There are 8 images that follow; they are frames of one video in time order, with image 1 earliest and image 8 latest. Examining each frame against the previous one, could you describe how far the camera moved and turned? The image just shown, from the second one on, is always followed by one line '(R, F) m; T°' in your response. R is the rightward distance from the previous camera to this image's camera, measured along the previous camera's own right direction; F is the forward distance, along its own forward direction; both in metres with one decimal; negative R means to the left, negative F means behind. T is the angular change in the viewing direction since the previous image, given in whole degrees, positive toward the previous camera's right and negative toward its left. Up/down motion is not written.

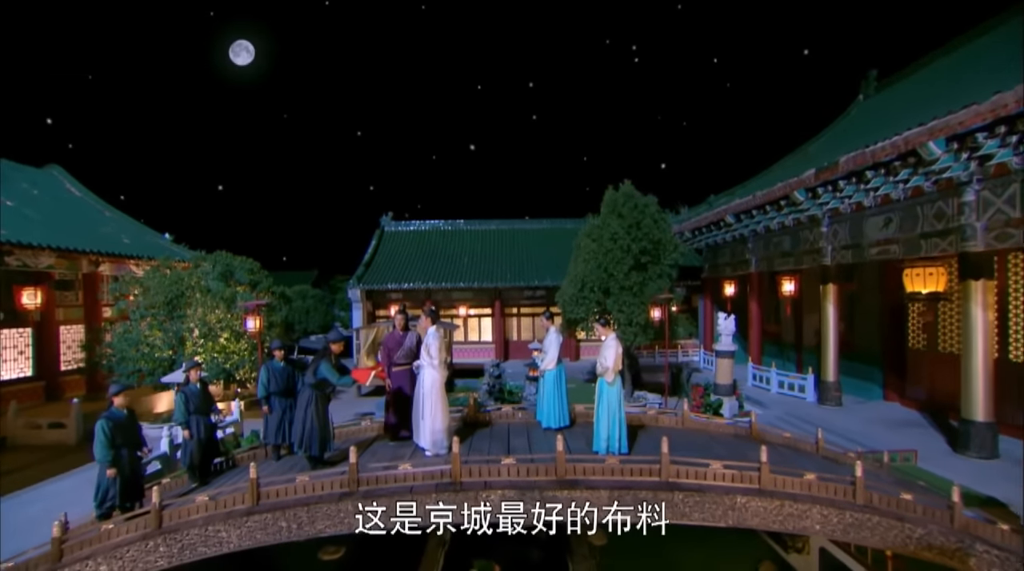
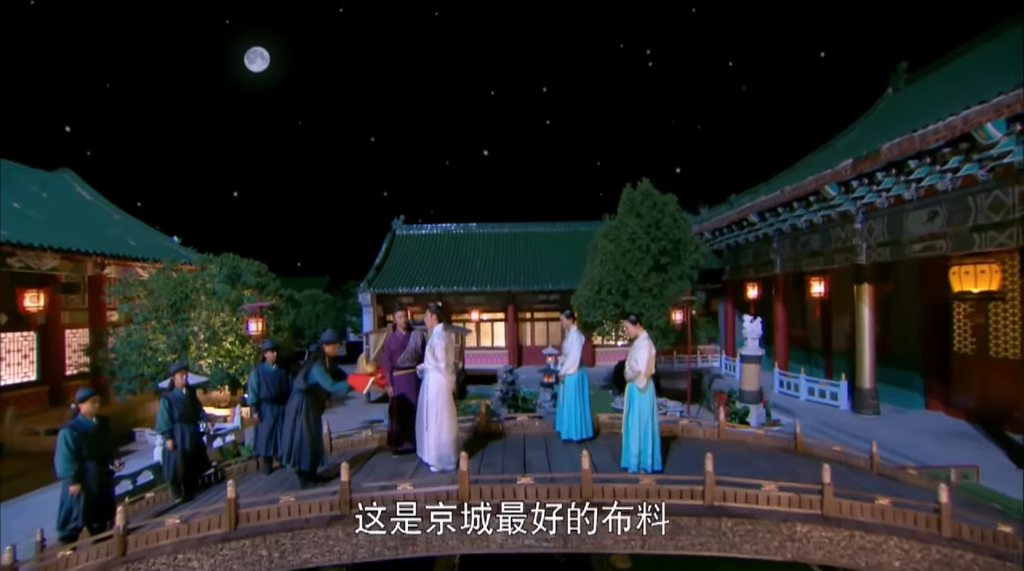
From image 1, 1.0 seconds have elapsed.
(0.0, +0.4) m; -1°
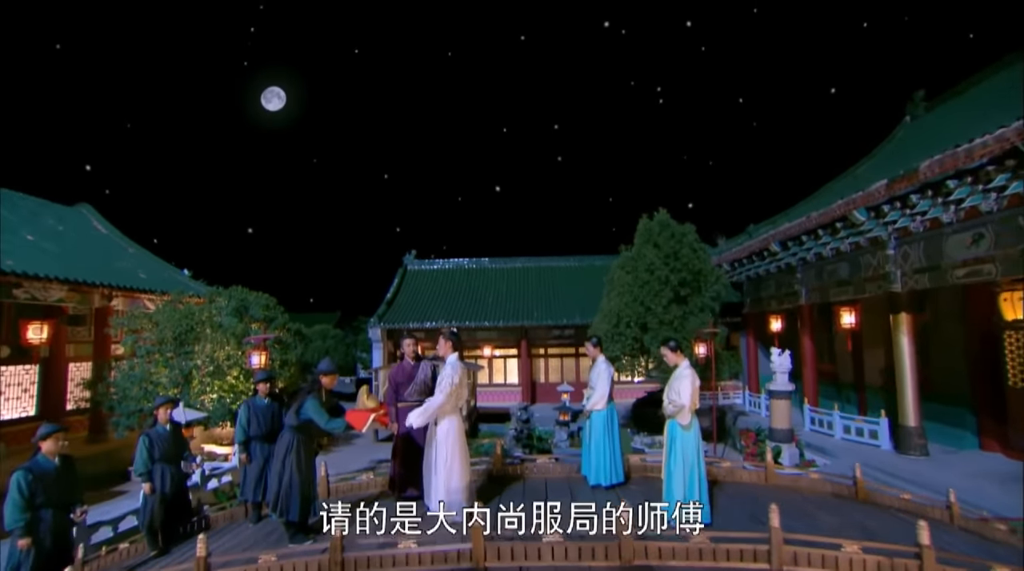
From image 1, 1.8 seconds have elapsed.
(0.0, +0.4) m; -1°
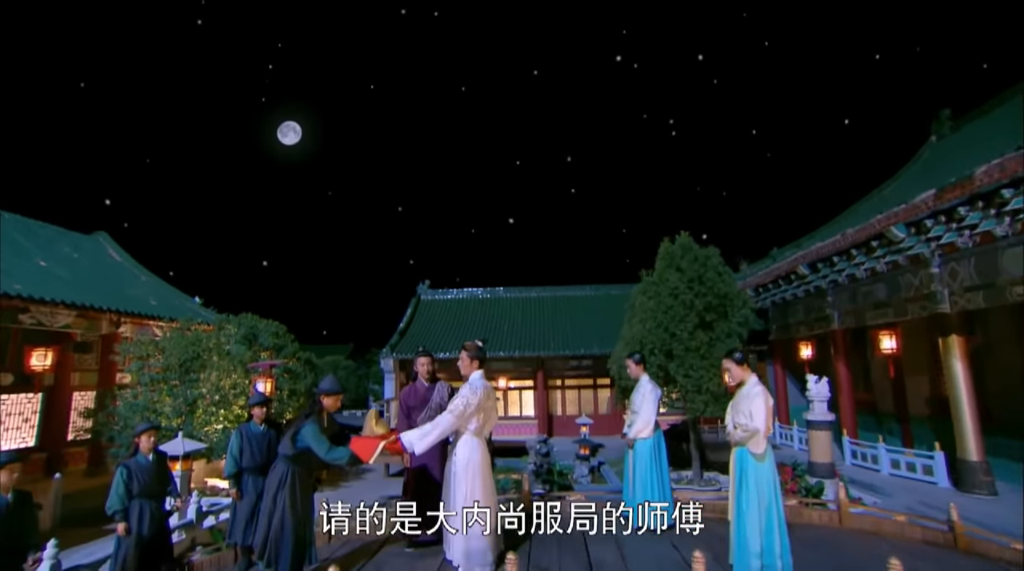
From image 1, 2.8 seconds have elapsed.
(-0.1, +0.4) m; -1°
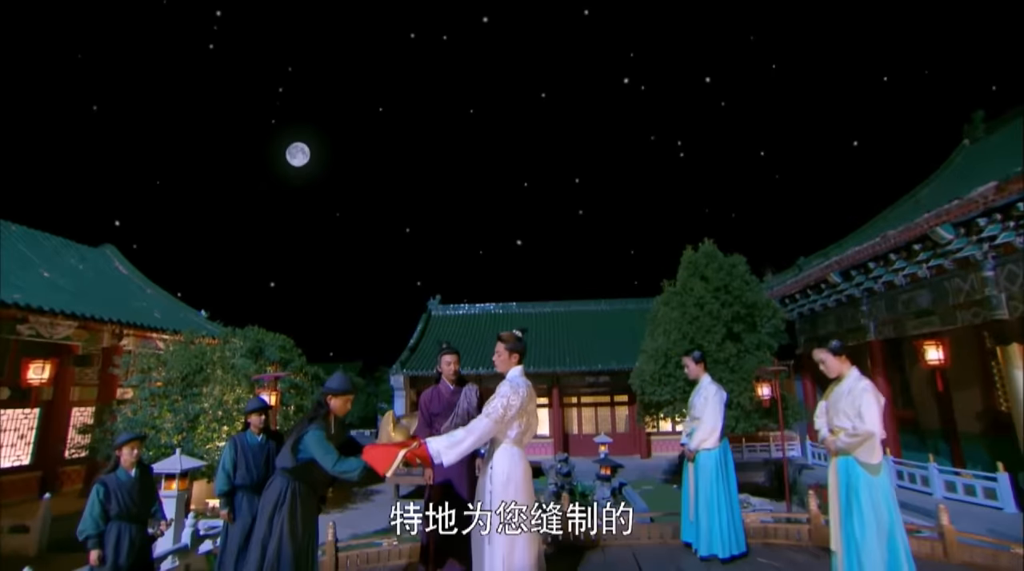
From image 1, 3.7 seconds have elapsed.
(-0.1, +0.4) m; -1°
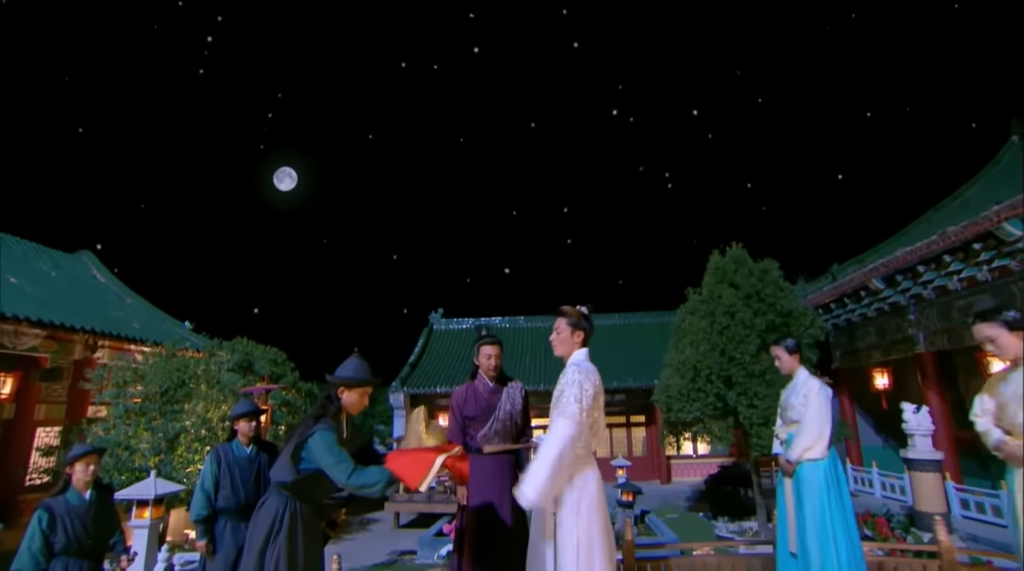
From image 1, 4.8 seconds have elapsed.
(-0.4, +0.7) m; +1°
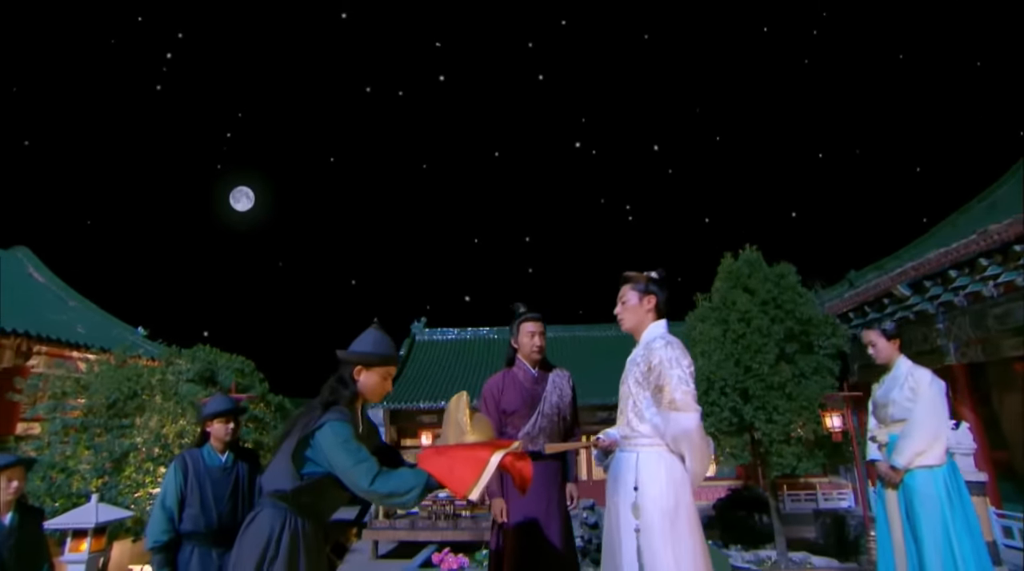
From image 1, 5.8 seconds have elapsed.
(-0.5, +0.7) m; +4°
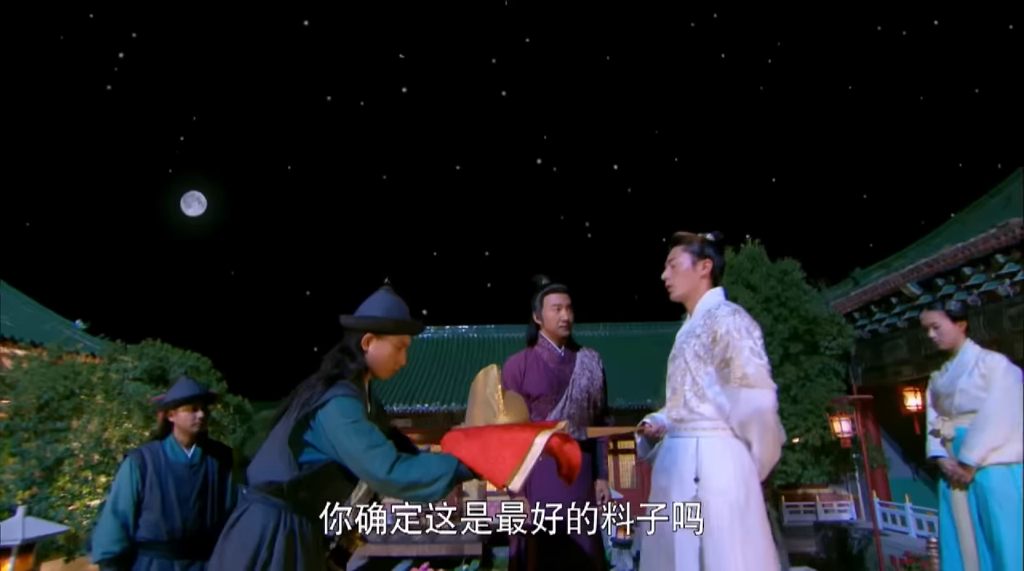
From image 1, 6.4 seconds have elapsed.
(-0.3, +0.5) m; +4°
